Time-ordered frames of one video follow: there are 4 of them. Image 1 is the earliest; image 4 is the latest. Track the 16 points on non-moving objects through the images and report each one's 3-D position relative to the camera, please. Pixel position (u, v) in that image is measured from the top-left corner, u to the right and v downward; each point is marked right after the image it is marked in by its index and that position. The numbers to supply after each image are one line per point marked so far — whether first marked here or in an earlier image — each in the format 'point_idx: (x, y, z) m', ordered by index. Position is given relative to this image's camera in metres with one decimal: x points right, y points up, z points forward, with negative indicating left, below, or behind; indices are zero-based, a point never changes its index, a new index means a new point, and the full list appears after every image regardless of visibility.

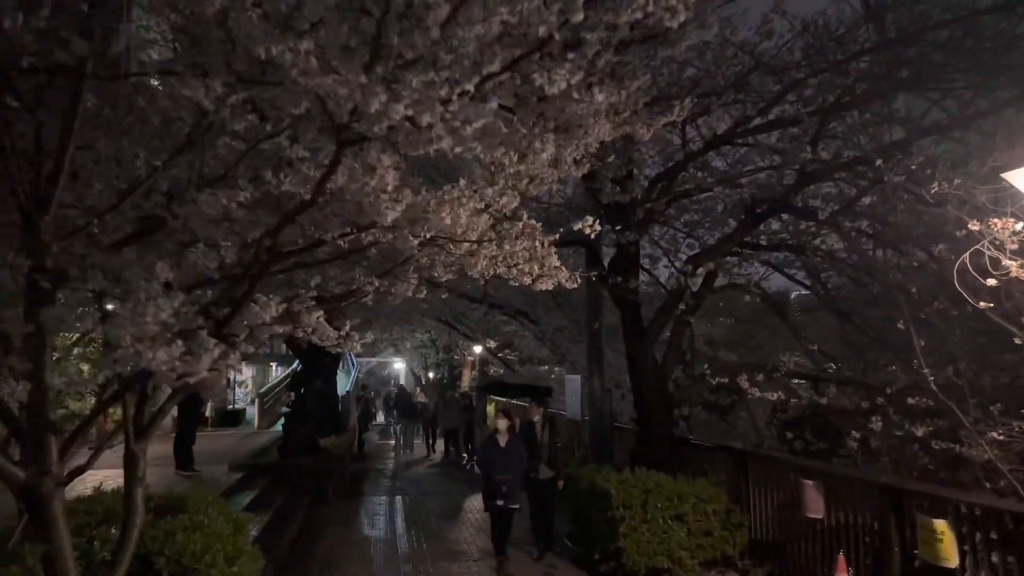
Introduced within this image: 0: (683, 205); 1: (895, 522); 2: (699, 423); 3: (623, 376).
0: (+2.7, +1.3, +12.0) m
1: (+3.5, -2.2, +7.0) m
2: (+3.4, -2.5, +13.9) m
3: (+2.3, -1.8, +15.6) m
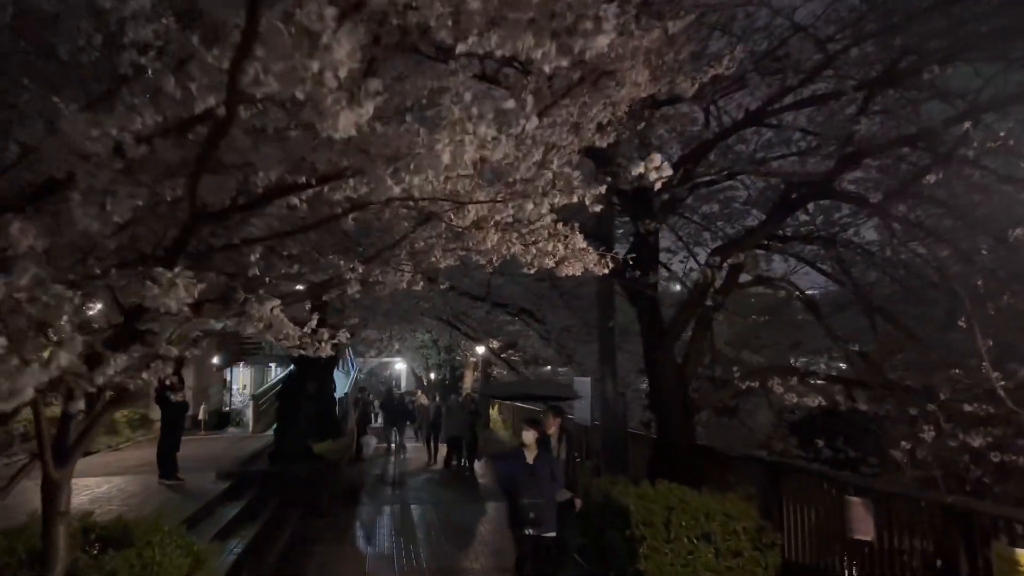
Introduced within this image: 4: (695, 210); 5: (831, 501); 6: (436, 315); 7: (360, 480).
0: (+2.8, +1.3, +11.1) m
1: (+3.6, -2.1, +6.2) m
2: (+3.5, -2.4, +13.0) m
3: (+2.4, -1.7, +14.7) m
4: (+2.6, +1.1, +11.1) m
5: (+3.3, -2.2, +7.8) m
6: (-1.8, -0.6, +18.1) m
7: (-3.2, -4.1, +16.3) m
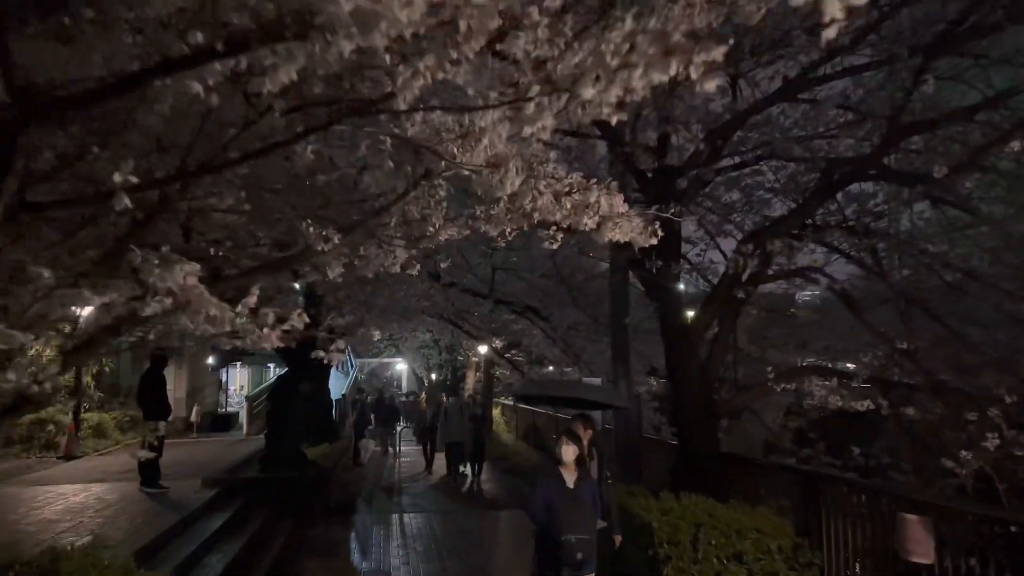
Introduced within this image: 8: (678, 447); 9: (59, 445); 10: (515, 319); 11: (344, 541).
0: (+2.9, +1.4, +10.2) m
1: (+3.7, -2.0, +5.3) m
2: (+3.6, -2.3, +12.2) m
3: (+2.5, -1.7, +13.8) m
4: (+2.7, +1.2, +10.2) m
5: (+3.3, -2.1, +7.0) m
6: (-1.7, -0.5, +17.3) m
7: (-3.1, -4.0, +15.5) m
8: (+2.1, -2.0, +9.5) m
9: (-11.0, -3.8, +18.7) m
10: (+0.1, -0.8, +18.7) m
11: (-2.5, -3.8, +11.4) m
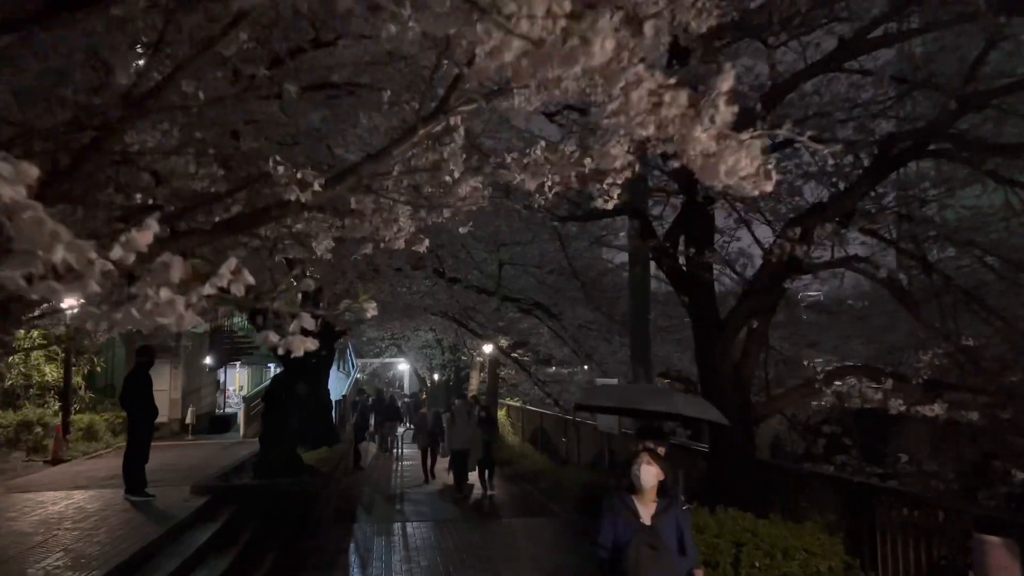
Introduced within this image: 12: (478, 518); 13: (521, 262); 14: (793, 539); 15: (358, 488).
0: (+3.0, +1.5, +9.4) m
1: (+3.8, -1.9, +4.5) m
2: (+3.7, -2.2, +11.3) m
3: (+2.6, -1.6, +13.0) m
4: (+2.9, +1.3, +9.4) m
5: (+3.5, -2.0, +6.1) m
6: (-1.5, -0.5, +16.5) m
7: (-3.0, -3.9, +14.7) m
8: (+2.2, -1.9, +8.7) m
9: (-10.8, -3.7, +17.9) m
10: (+0.3, -0.7, +17.8) m
11: (-2.4, -3.7, +10.6) m
12: (-0.6, -3.7, +12.5) m
13: (+0.2, +0.5, +15.8) m
14: (+2.4, -2.2, +6.6) m
15: (-3.0, -3.9, +15.1) m
